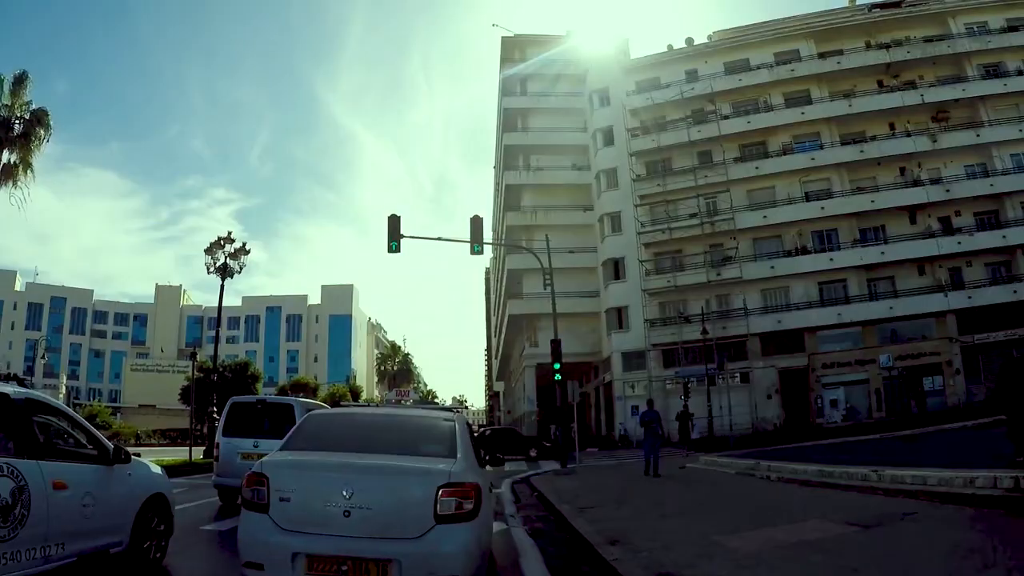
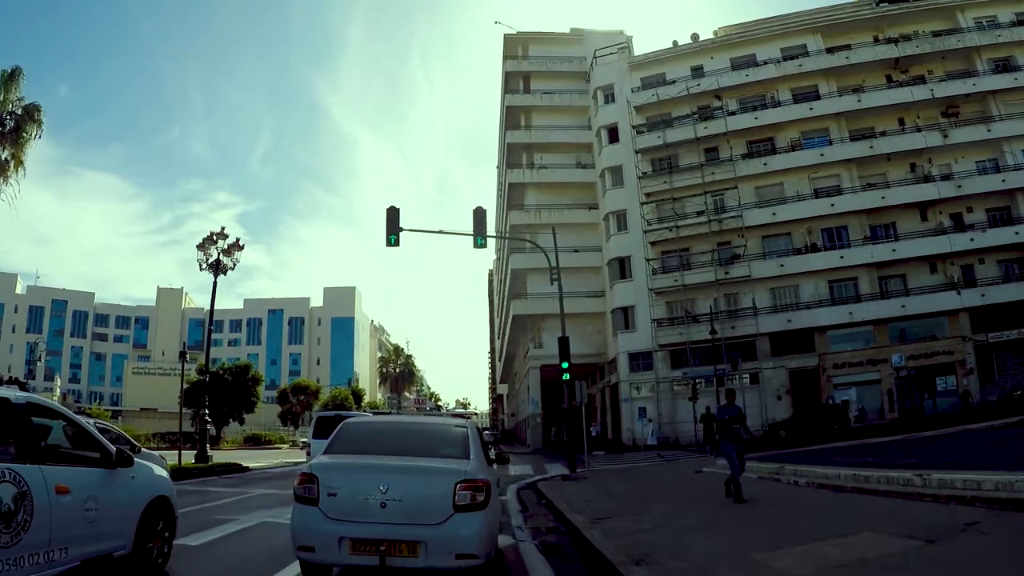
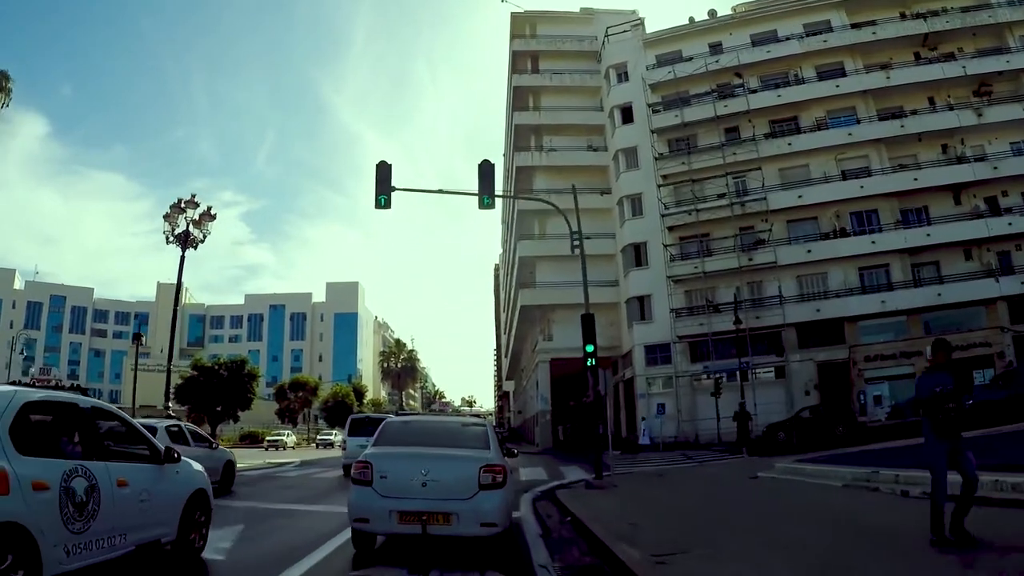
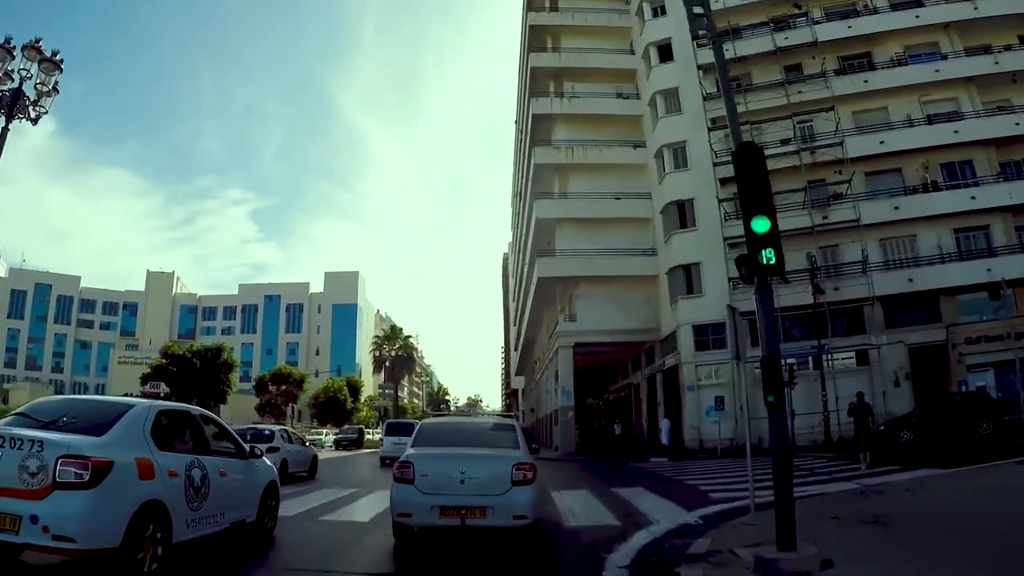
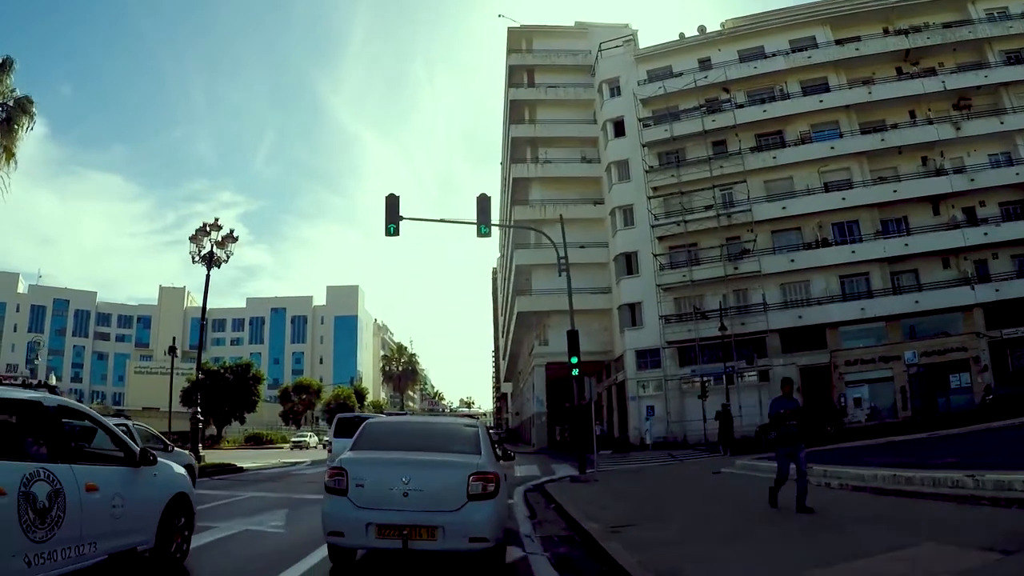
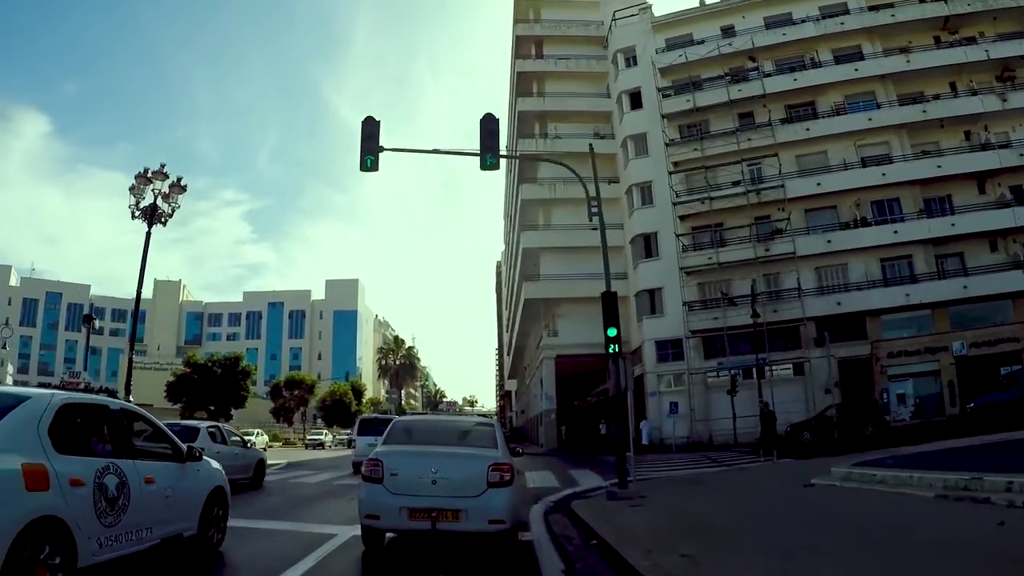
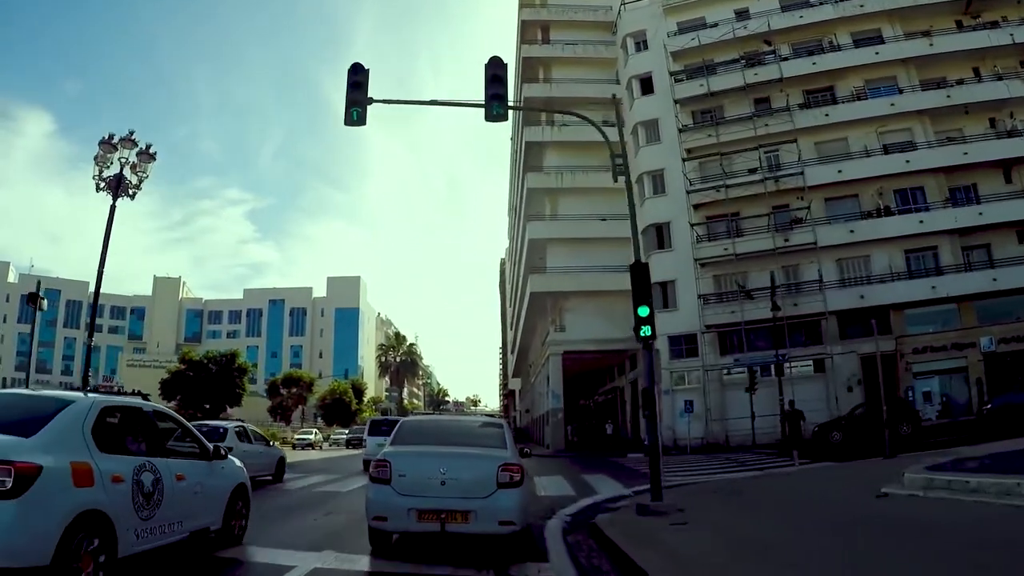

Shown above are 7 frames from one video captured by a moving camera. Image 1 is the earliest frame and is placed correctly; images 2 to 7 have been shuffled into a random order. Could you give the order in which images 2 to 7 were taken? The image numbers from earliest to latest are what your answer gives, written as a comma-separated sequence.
2, 5, 3, 6, 7, 4
